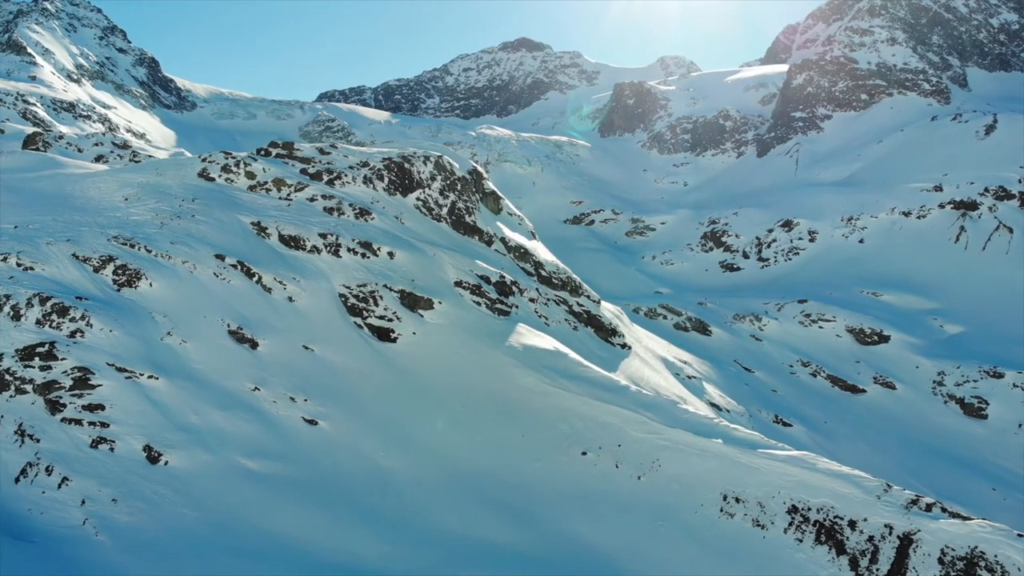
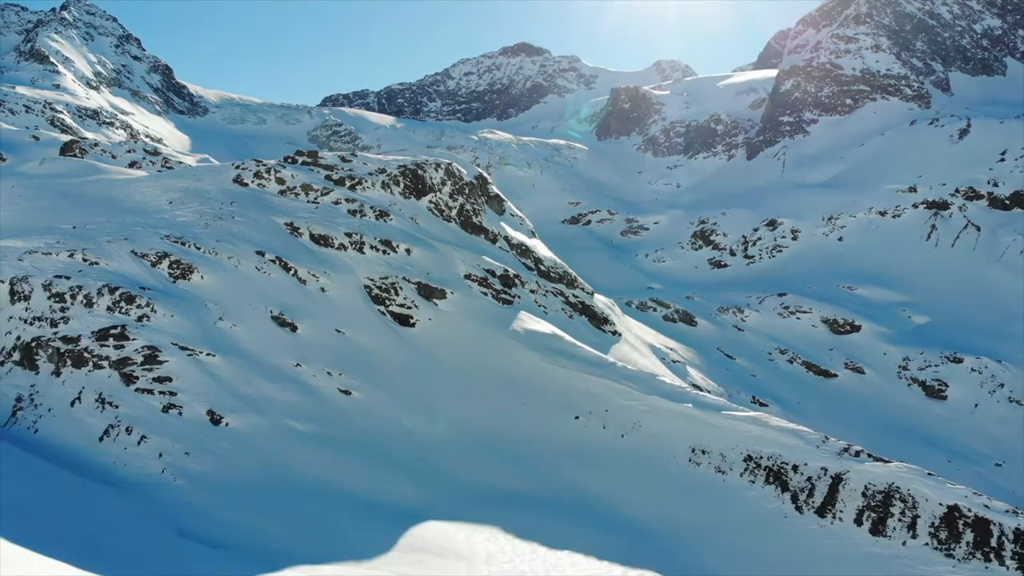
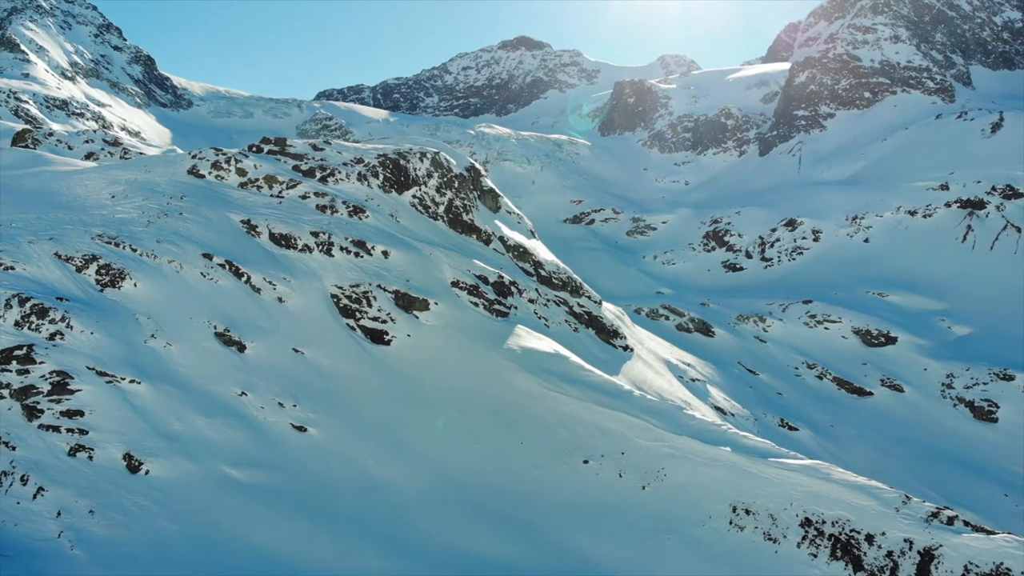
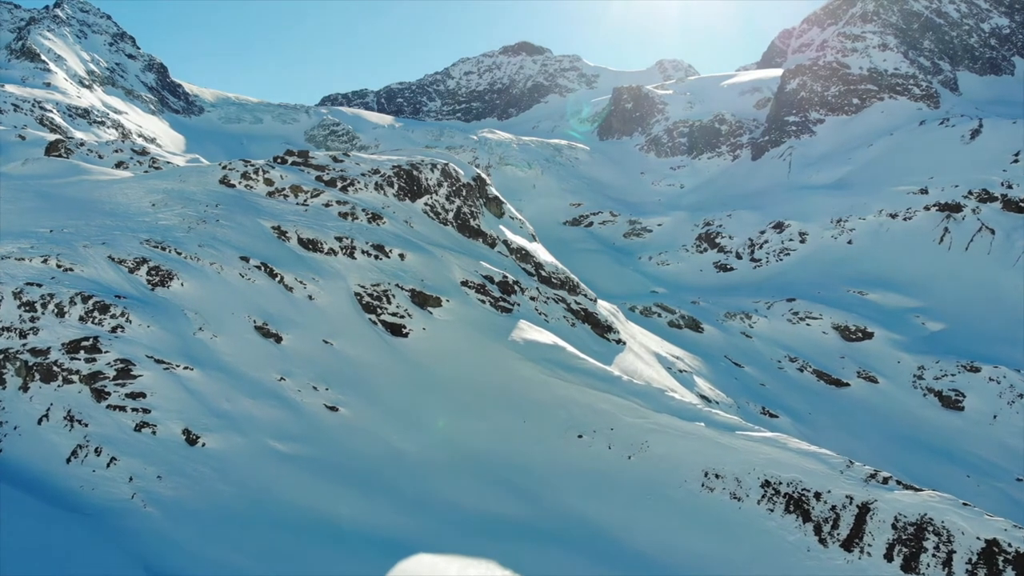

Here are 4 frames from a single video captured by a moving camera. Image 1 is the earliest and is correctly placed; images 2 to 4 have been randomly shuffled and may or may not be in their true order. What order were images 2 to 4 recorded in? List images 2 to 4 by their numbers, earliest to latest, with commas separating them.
3, 2, 4
